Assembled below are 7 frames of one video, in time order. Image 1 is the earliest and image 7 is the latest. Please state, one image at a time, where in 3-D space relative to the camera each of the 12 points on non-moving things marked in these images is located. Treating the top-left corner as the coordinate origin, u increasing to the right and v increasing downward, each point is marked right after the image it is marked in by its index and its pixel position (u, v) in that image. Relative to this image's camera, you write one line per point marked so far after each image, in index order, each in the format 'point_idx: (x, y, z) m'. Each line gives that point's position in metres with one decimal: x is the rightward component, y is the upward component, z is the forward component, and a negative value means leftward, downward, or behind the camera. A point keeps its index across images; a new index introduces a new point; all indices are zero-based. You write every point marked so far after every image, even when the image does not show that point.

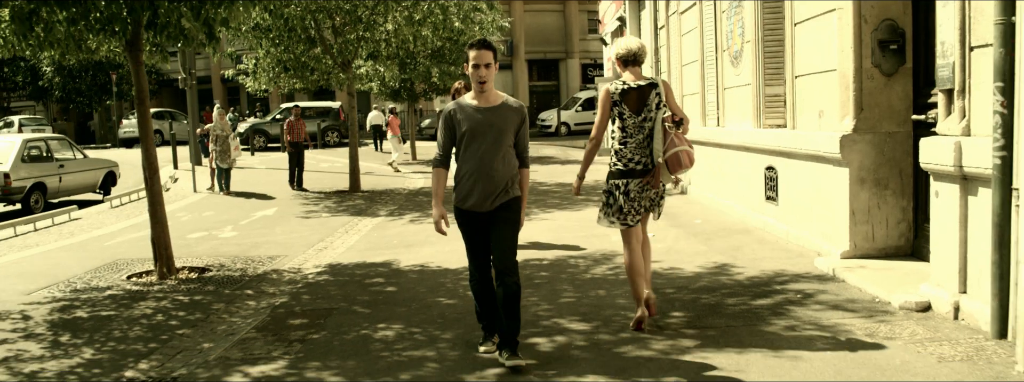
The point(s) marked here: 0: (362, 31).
0: (-2.6, +2.8, +17.2) m
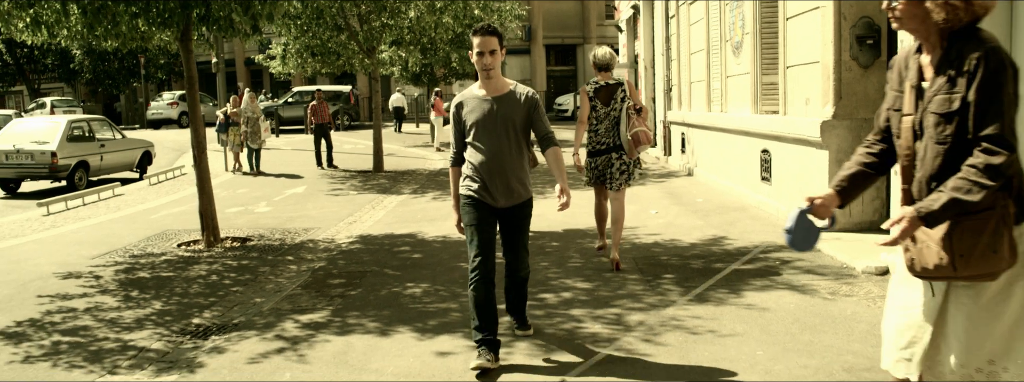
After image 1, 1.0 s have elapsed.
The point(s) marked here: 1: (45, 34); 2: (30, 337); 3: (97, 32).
0: (-2.3, +3.2, +18.0) m
1: (-4.5, +1.5, +9.4) m
2: (-3.0, -0.9, +6.2) m
3: (-3.8, +1.5, +8.9) m
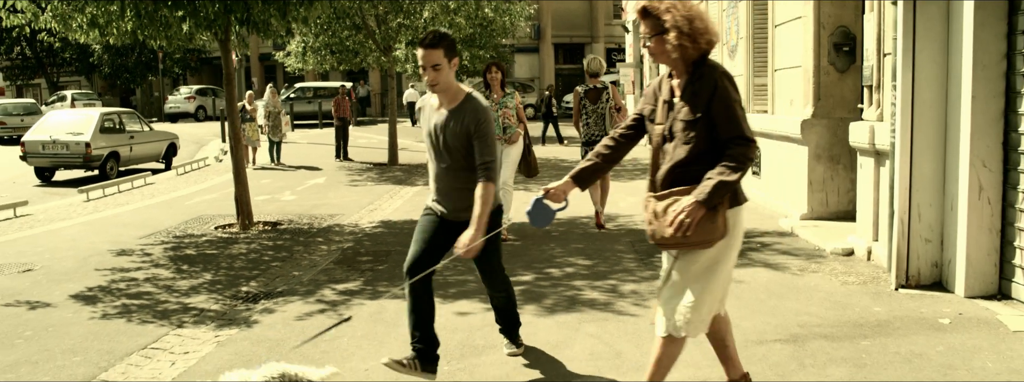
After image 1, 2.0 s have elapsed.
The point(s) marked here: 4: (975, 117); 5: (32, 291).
0: (-2.1, +3.3, +19.0) m
1: (-4.4, +1.7, +10.3) m
2: (-3.0, -0.8, +7.1) m
3: (-3.7, +1.6, +9.9) m
4: (+2.6, +0.4, +5.5) m
5: (-3.7, -0.8, +7.5) m
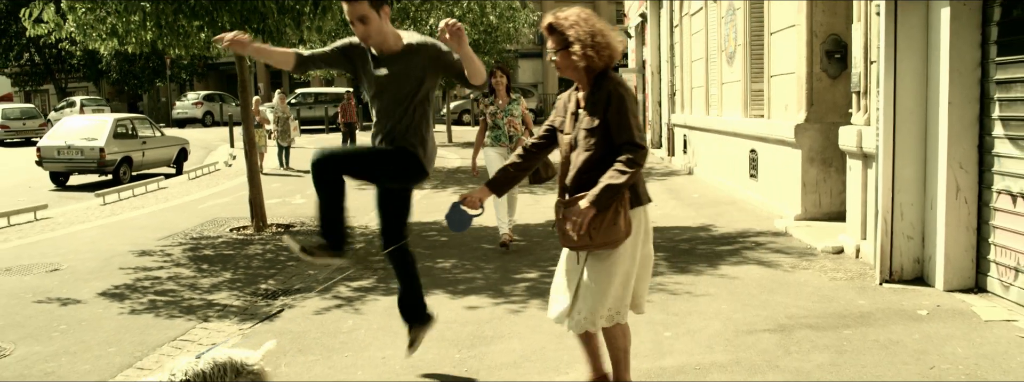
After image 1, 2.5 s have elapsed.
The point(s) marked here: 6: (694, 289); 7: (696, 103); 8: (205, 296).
0: (-2.0, +3.3, +19.3) m
1: (-4.3, +1.6, +10.7) m
2: (-2.9, -0.8, +7.5) m
3: (-3.6, +1.6, +10.3) m
4: (+2.6, +0.4, +5.8) m
5: (-3.6, -0.8, +7.9) m
6: (+1.2, -0.7, +6.6) m
7: (+3.1, +1.5, +16.4) m
8: (-2.3, -0.8, +7.4) m
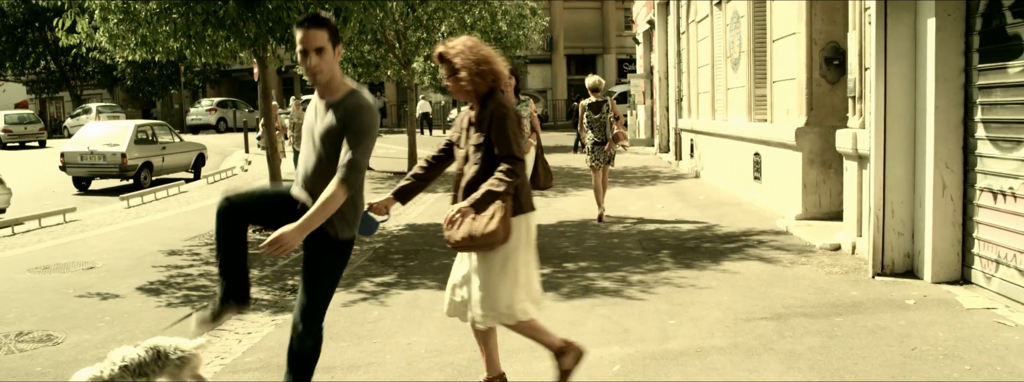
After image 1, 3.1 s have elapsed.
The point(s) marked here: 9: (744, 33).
0: (-1.8, +3.2, +19.8) m
1: (-4.2, +1.6, +11.2) m
2: (-2.8, -0.8, +7.9) m
3: (-3.5, +1.5, +10.7) m
4: (+2.7, +0.4, +6.2) m
5: (-3.5, -0.8, +8.3) m
6: (+1.3, -0.7, +7.1) m
7: (+3.3, +1.4, +16.8) m
8: (-2.2, -0.8, +7.9) m
9: (+3.0, +2.0, +12.6) m
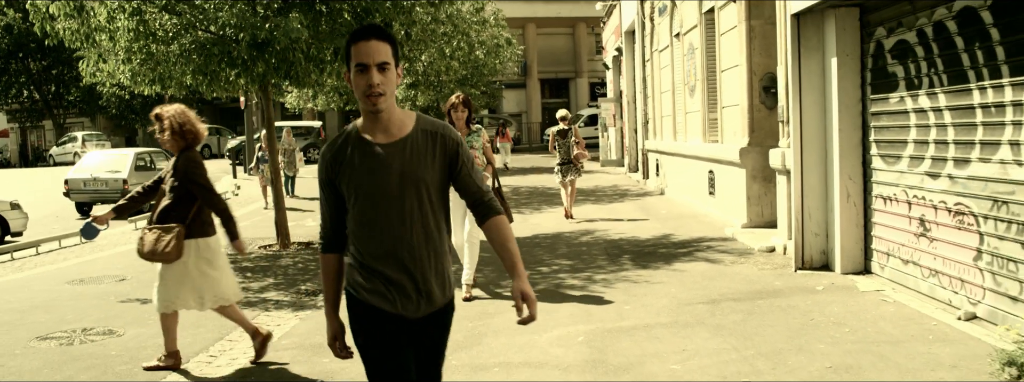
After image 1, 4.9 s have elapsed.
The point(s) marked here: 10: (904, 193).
0: (-2.3, +2.7, +21.2) m
1: (-4.5, +1.3, +12.5) m
2: (-3.0, -1.0, +9.2) m
3: (-3.8, +1.3, +12.0) m
4: (+2.6, +0.4, +7.6) m
5: (-3.7, -1.0, +9.5) m
6: (+1.2, -0.8, +8.4) m
7: (+2.9, +1.1, +18.3) m
8: (-2.4, -1.0, +9.1) m
9: (+2.7, +1.8, +14.1) m
10: (+2.7, 0.0, +6.8) m
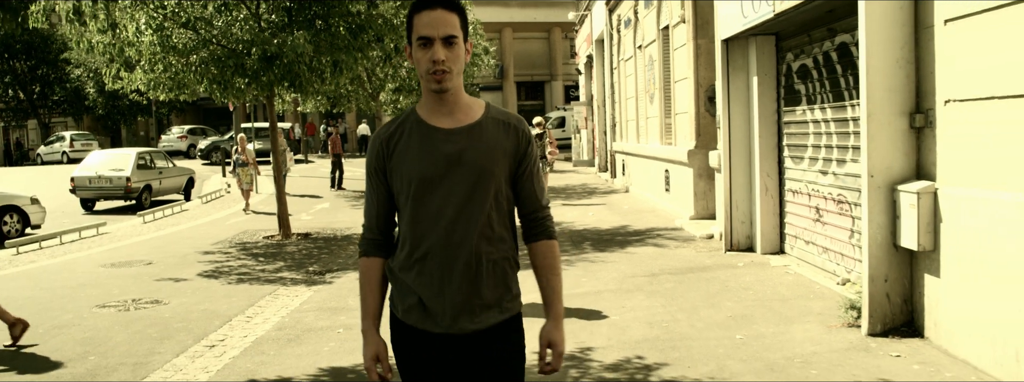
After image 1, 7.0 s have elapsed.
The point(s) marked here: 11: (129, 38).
0: (-2.9, +2.8, +22.7) m
1: (-4.8, +1.4, +14.0) m
2: (-3.2, -0.9, +10.7) m
3: (-4.1, +1.4, +13.5) m
4: (+2.4, +0.4, +9.3) m
5: (-3.9, -0.9, +11.1) m
6: (+1.0, -0.7, +10.0) m
7: (+2.4, +1.2, +19.9) m
8: (-2.6, -0.9, +10.7) m
9: (+2.3, +1.9, +15.7) m
10: (+2.6, 0.0, +8.5) m
11: (-5.1, +2.1, +13.0) m
